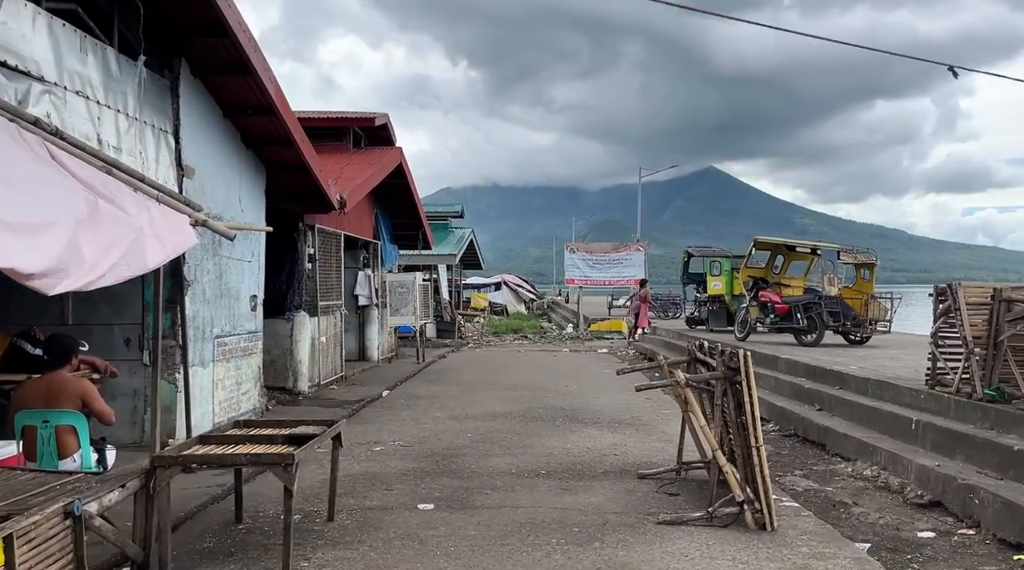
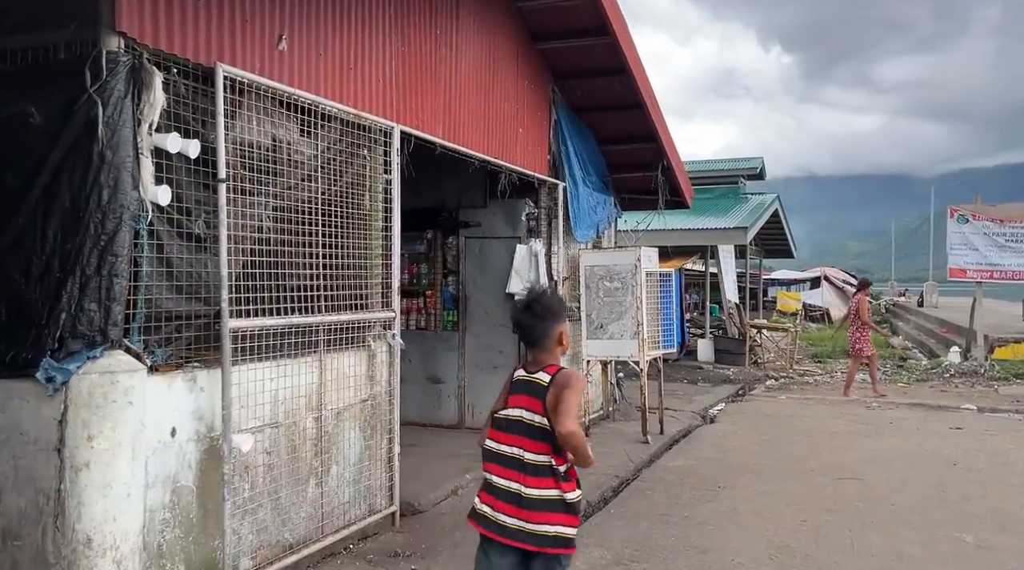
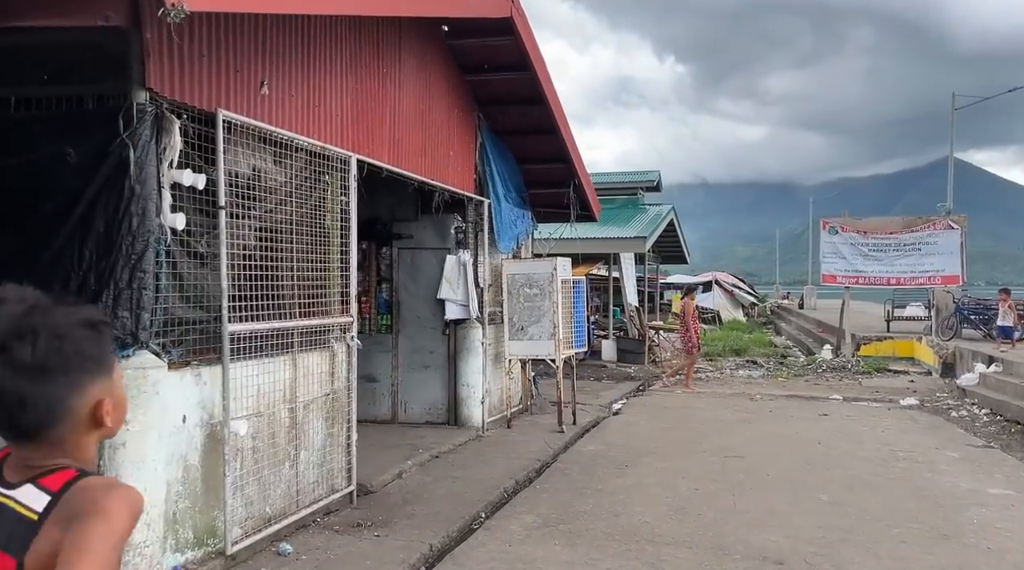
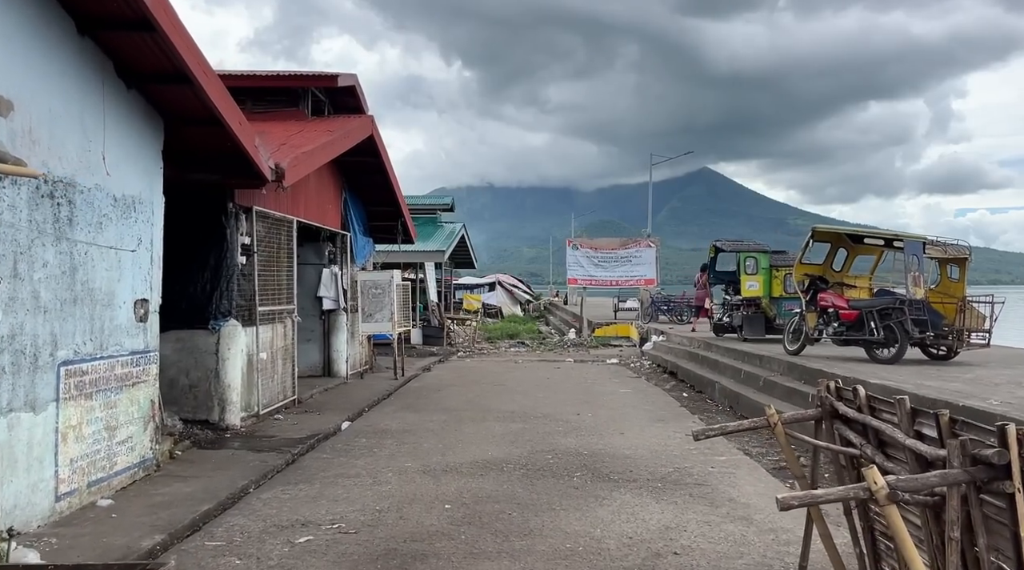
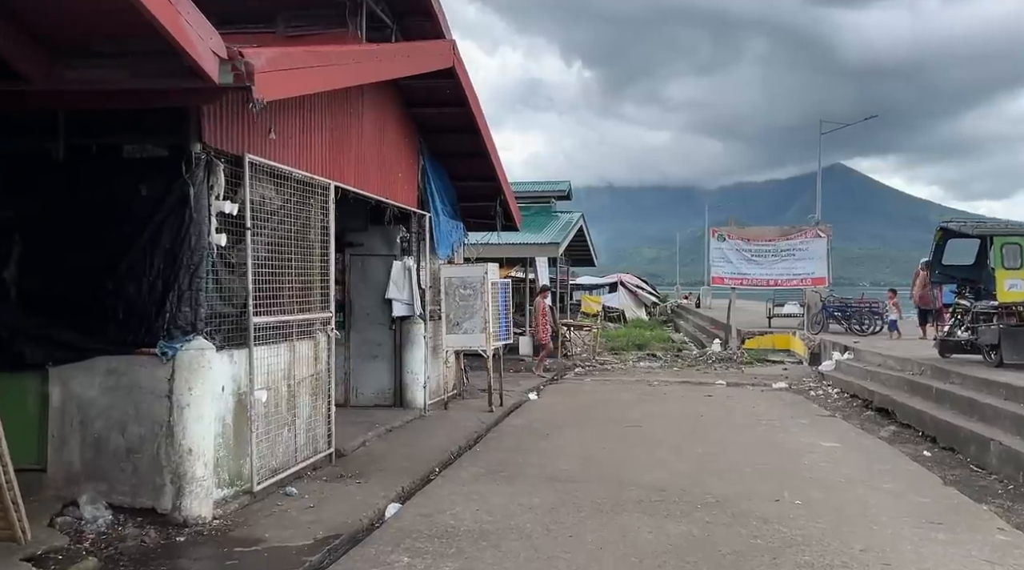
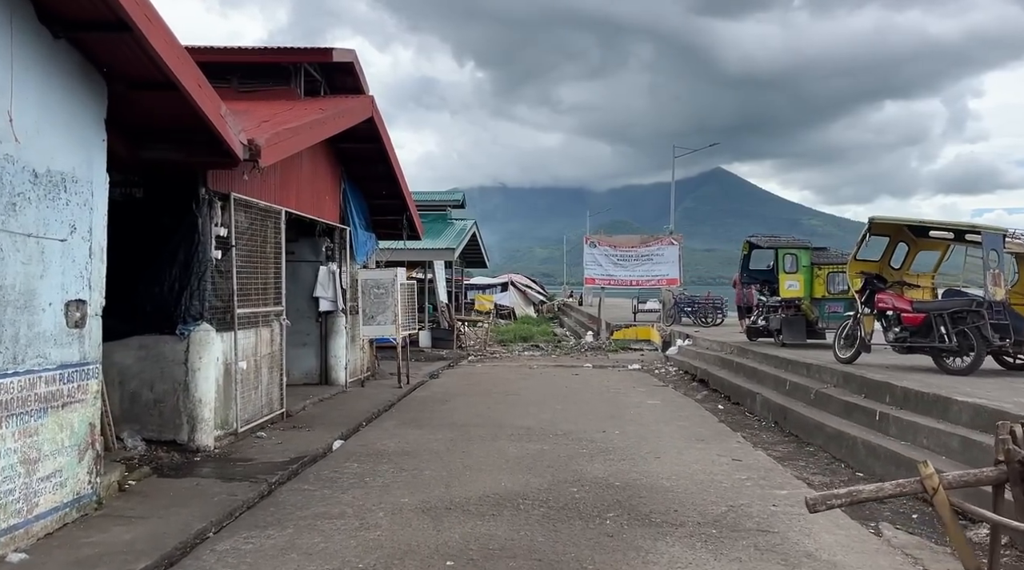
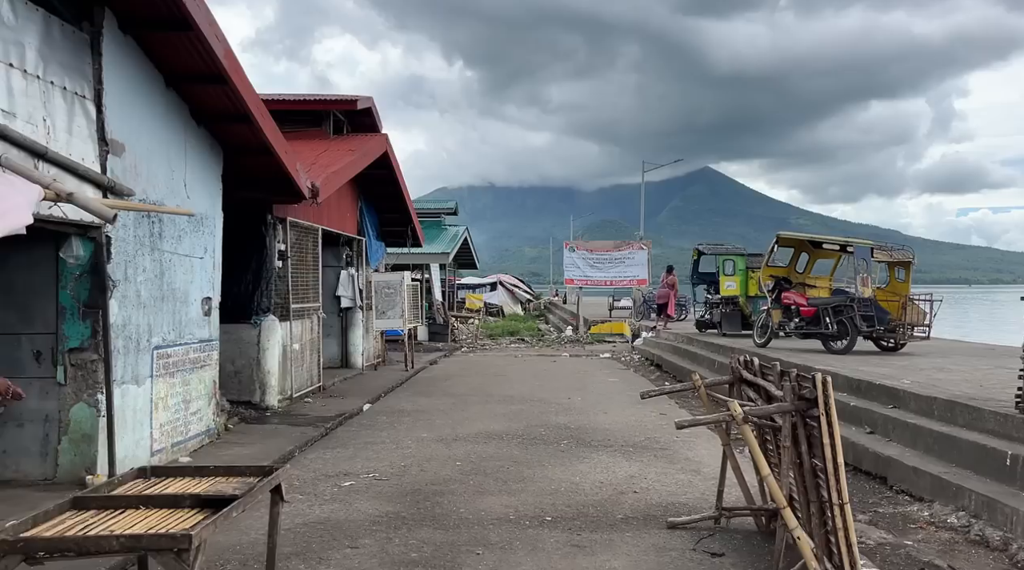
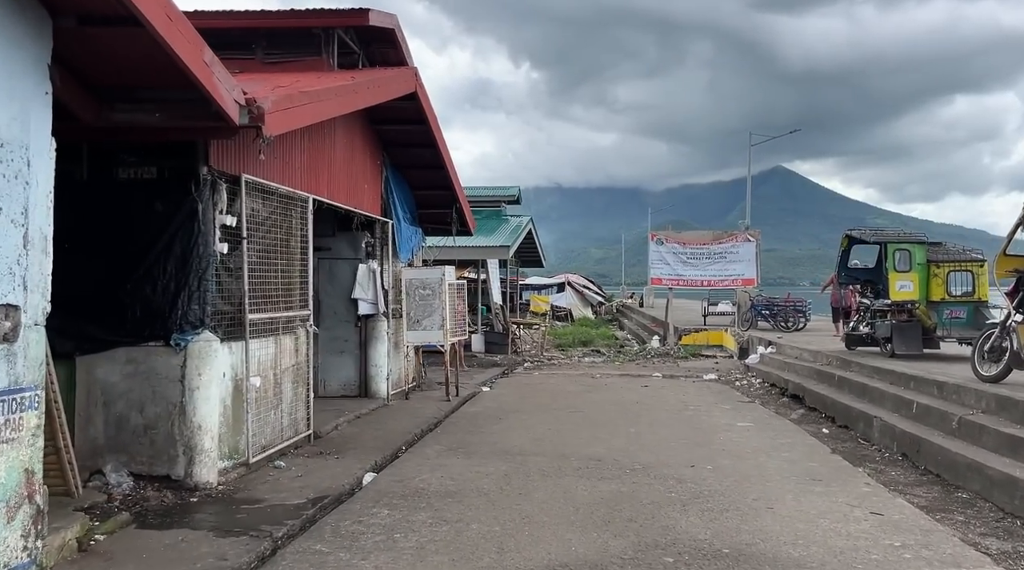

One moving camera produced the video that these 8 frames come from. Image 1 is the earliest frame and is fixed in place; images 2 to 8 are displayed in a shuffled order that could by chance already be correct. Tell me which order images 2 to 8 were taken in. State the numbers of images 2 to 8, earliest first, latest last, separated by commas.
7, 4, 6, 8, 5, 3, 2
